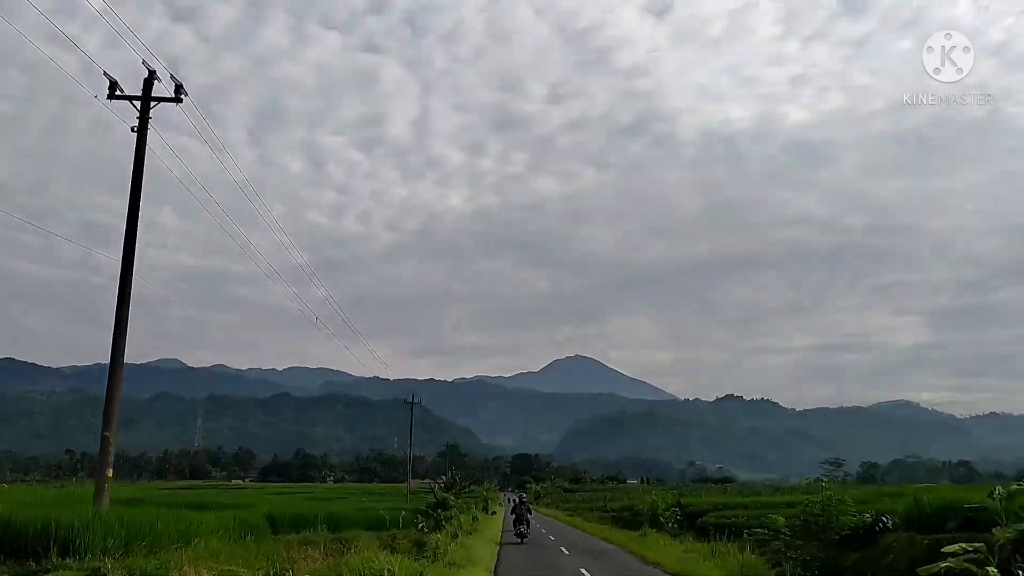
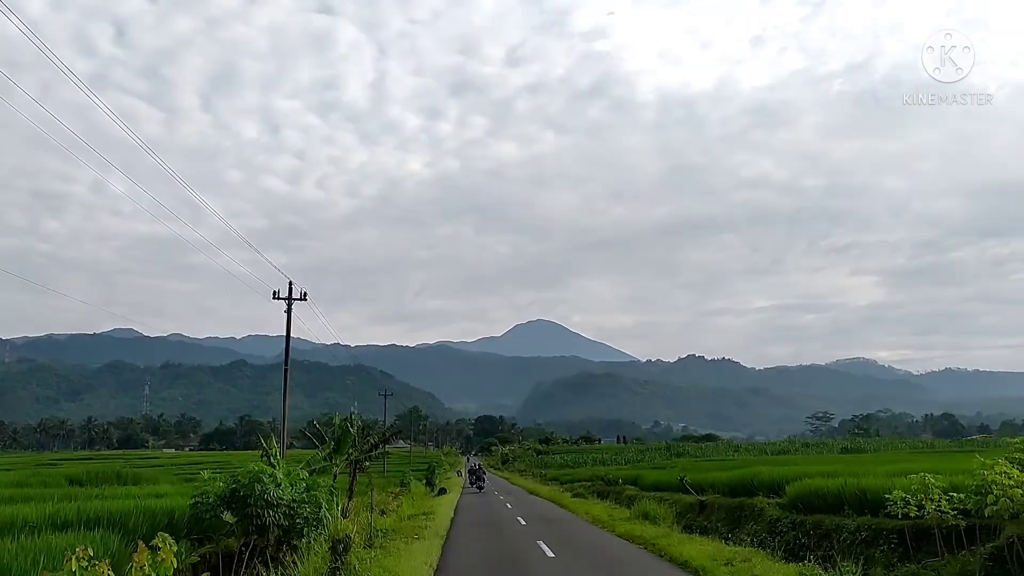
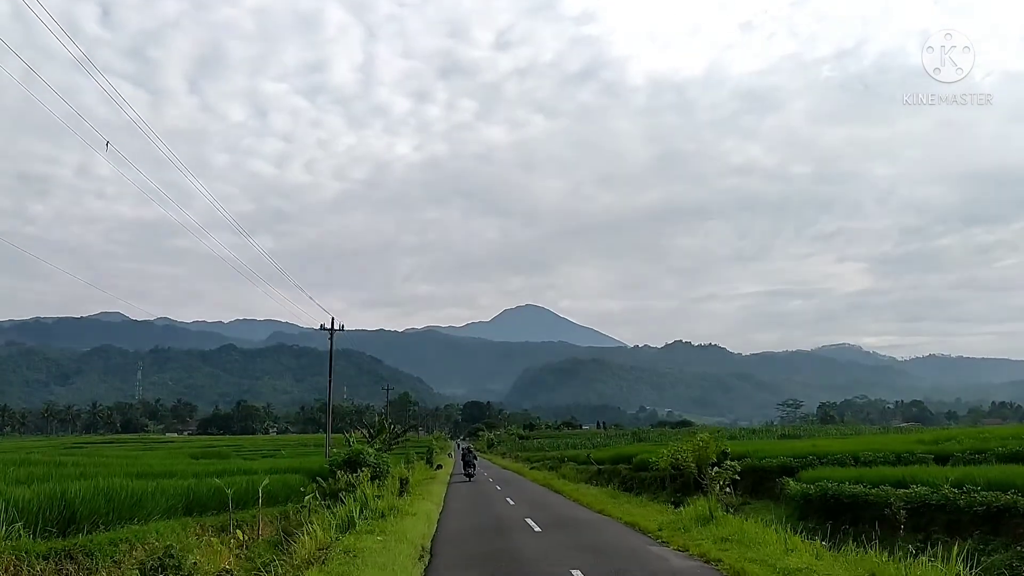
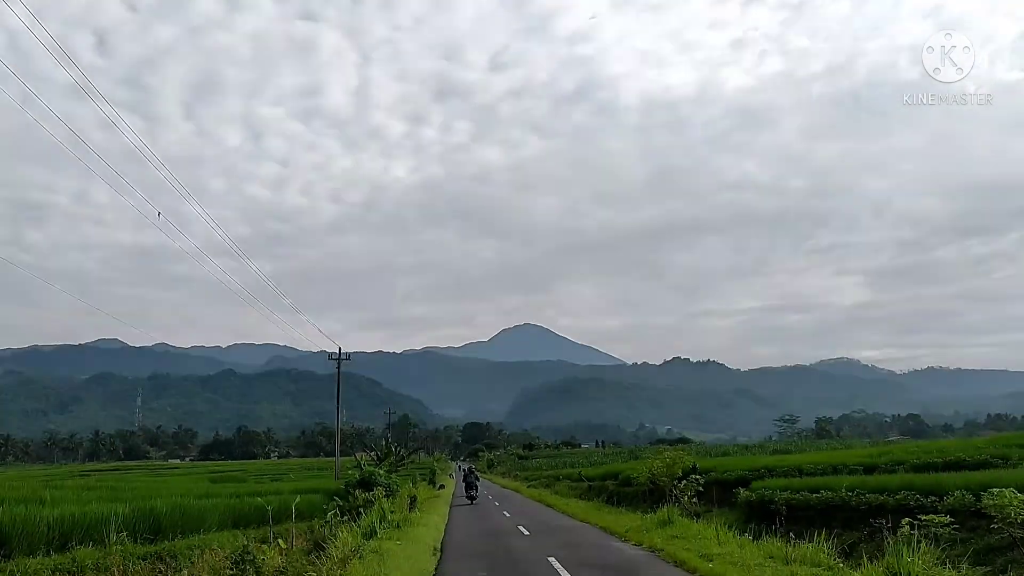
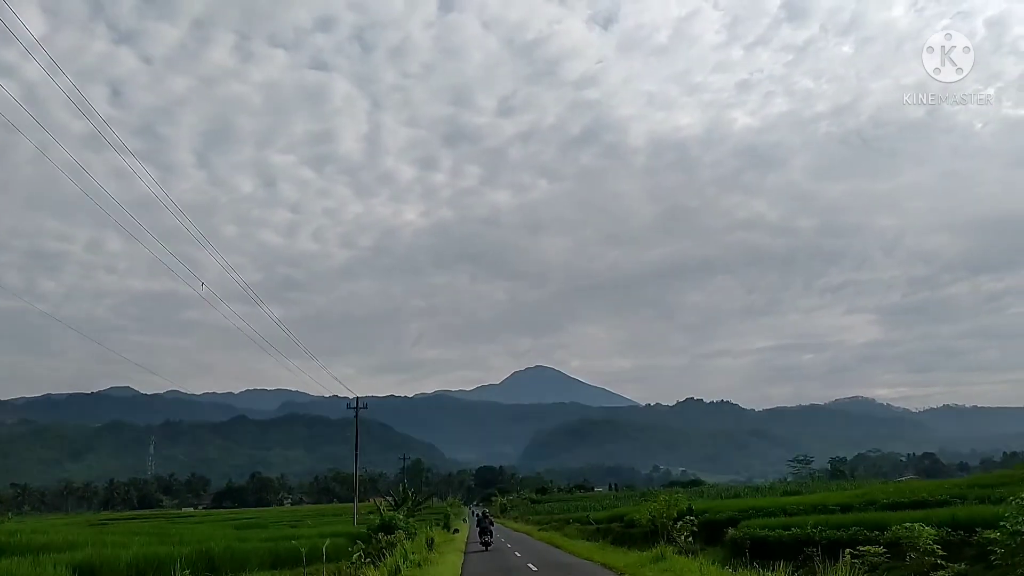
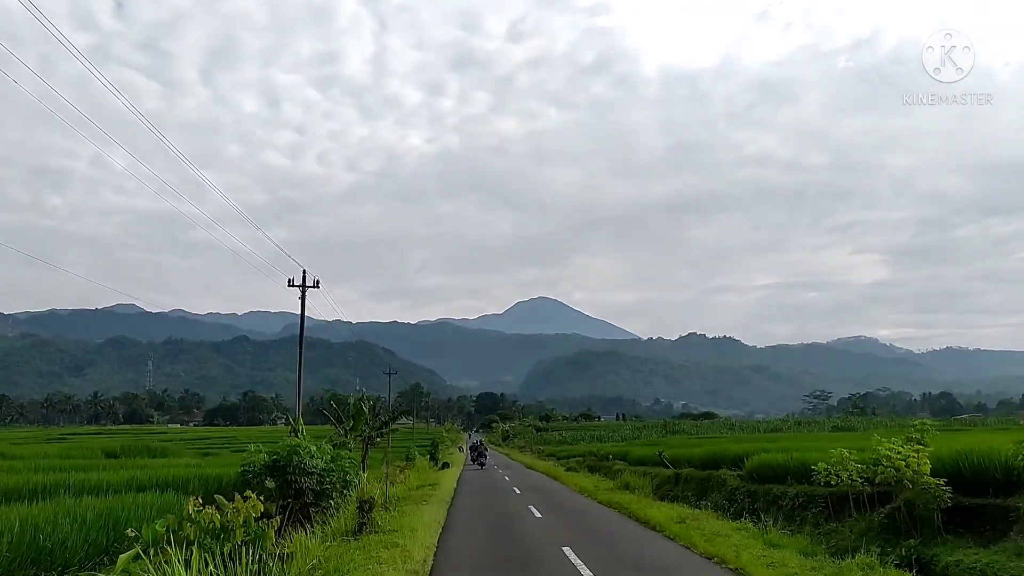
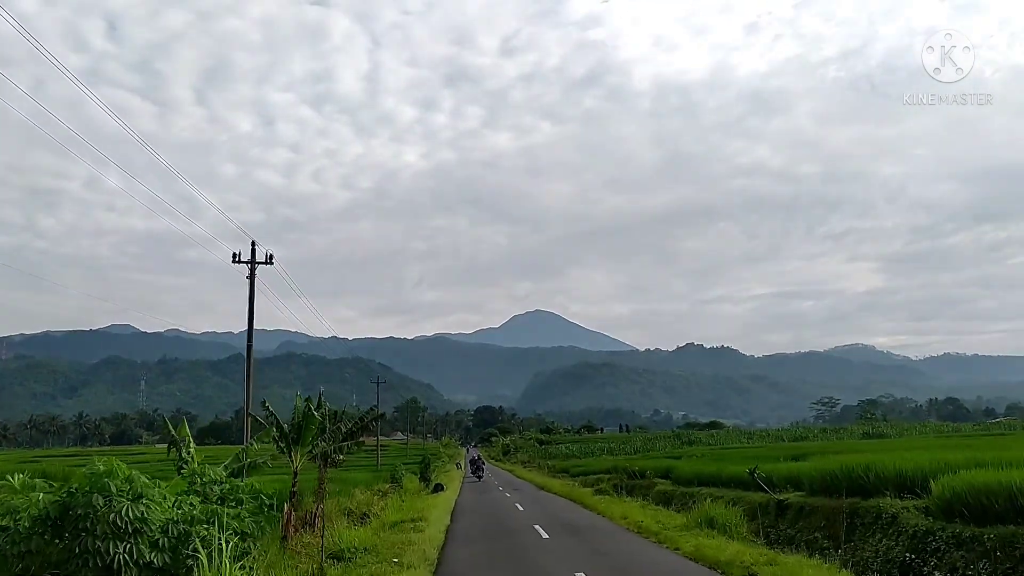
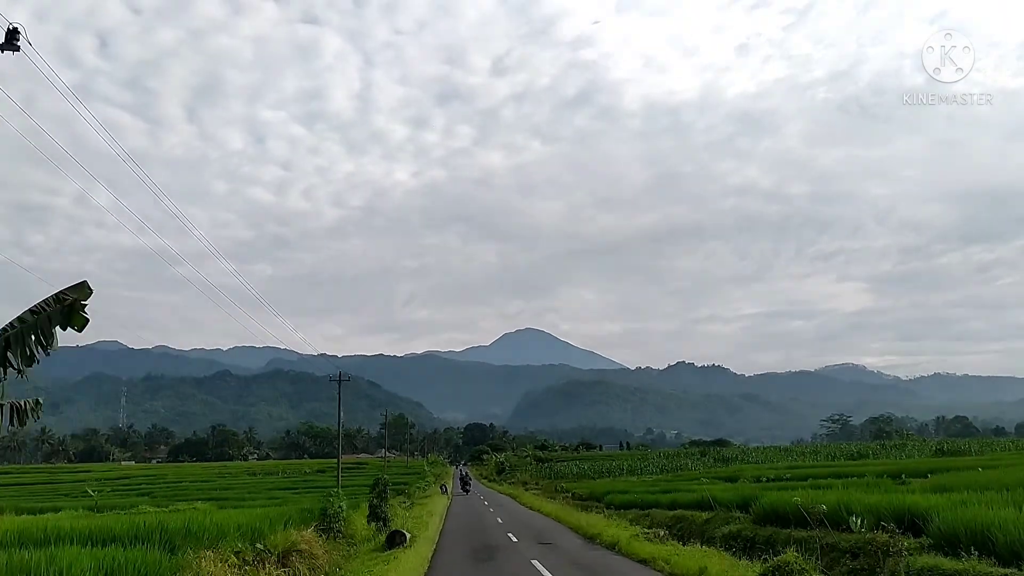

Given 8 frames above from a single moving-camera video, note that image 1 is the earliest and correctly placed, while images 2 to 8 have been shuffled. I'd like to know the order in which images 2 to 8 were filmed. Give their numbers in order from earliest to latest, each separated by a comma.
5, 4, 3, 6, 2, 7, 8
